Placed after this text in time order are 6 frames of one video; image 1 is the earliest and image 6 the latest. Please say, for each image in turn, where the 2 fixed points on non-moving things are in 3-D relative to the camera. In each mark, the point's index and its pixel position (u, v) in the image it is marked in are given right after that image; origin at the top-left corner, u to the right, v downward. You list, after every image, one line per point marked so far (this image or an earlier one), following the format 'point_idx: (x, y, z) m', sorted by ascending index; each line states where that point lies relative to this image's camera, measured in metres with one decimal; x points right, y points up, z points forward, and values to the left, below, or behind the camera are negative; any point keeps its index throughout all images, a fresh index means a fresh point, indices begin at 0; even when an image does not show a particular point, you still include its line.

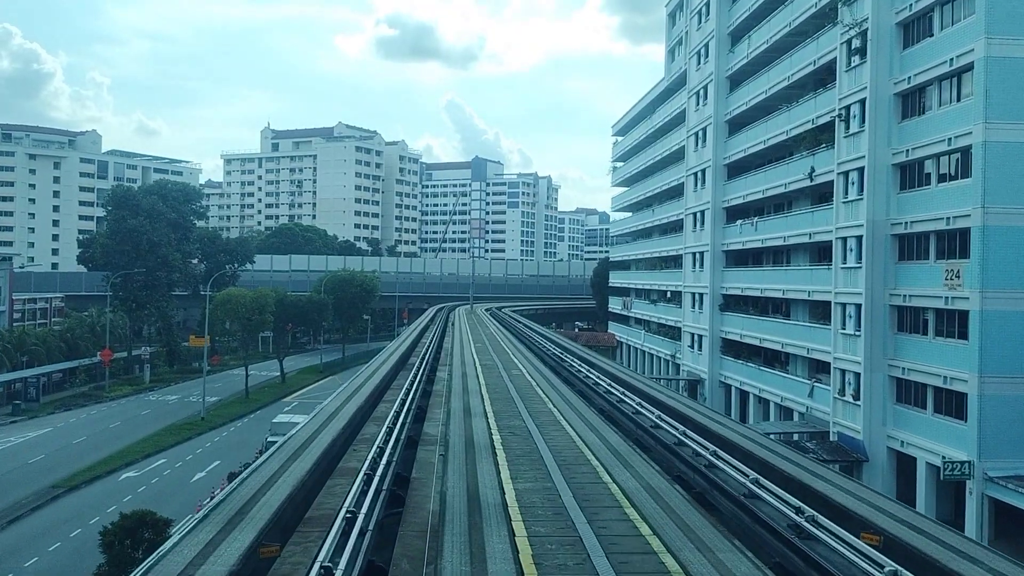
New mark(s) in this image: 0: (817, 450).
0: (+7.3, -3.9, +17.9) m
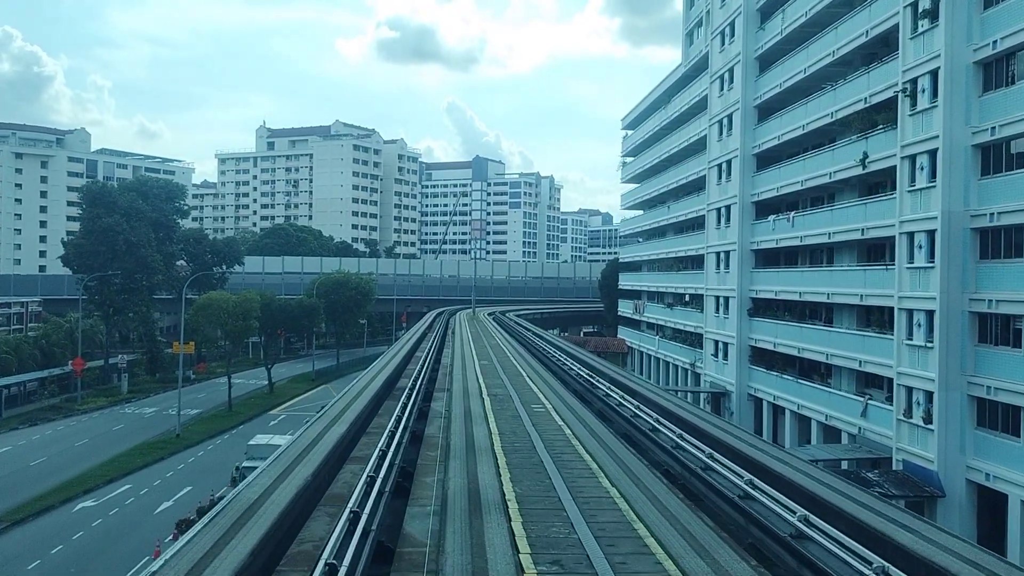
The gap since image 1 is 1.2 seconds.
0: (+7.5, -4.0, +15.1) m
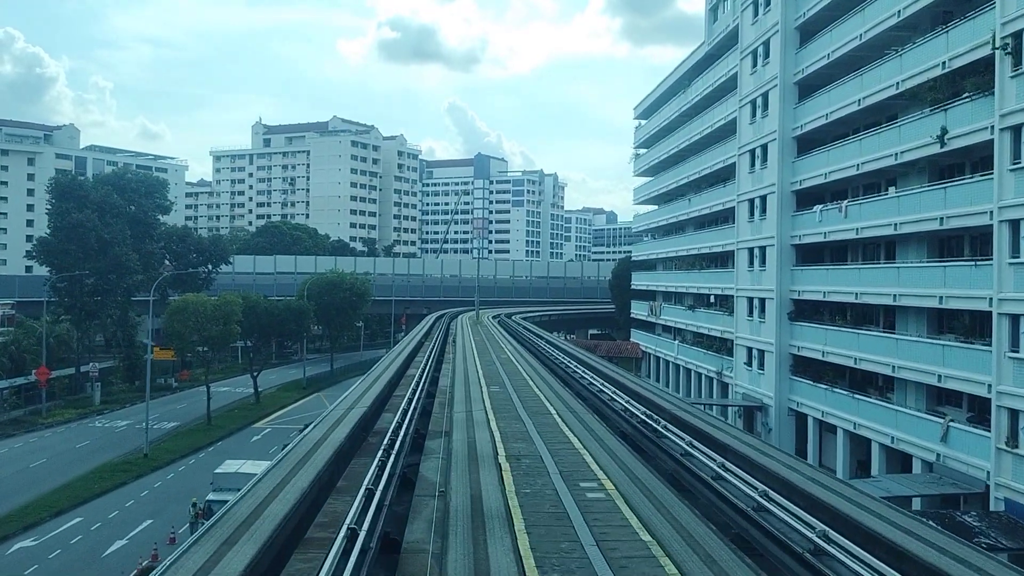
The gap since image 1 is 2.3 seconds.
0: (+7.7, -4.0, +12.2) m
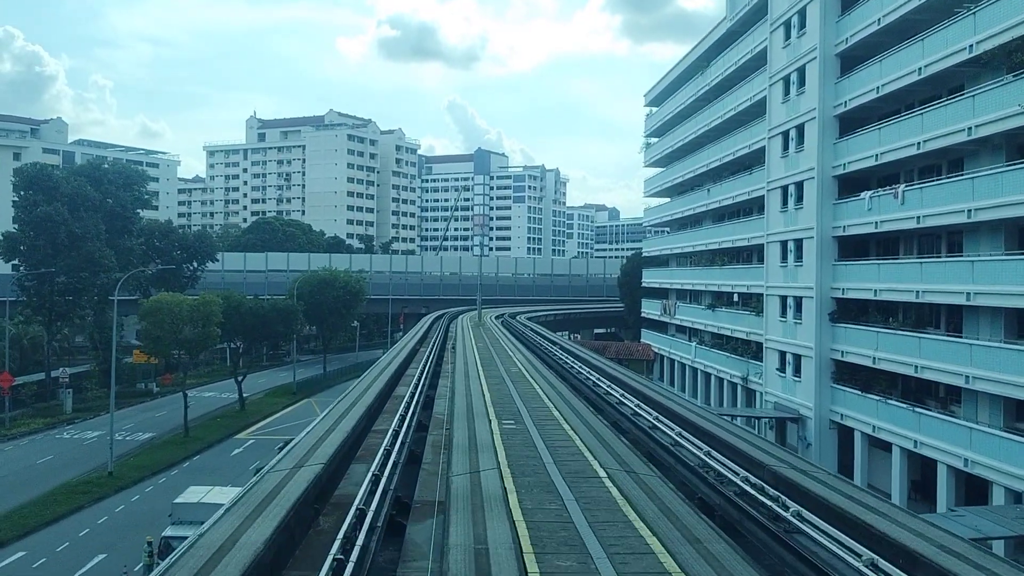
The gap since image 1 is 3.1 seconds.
0: (+7.9, -3.9, +9.7) m
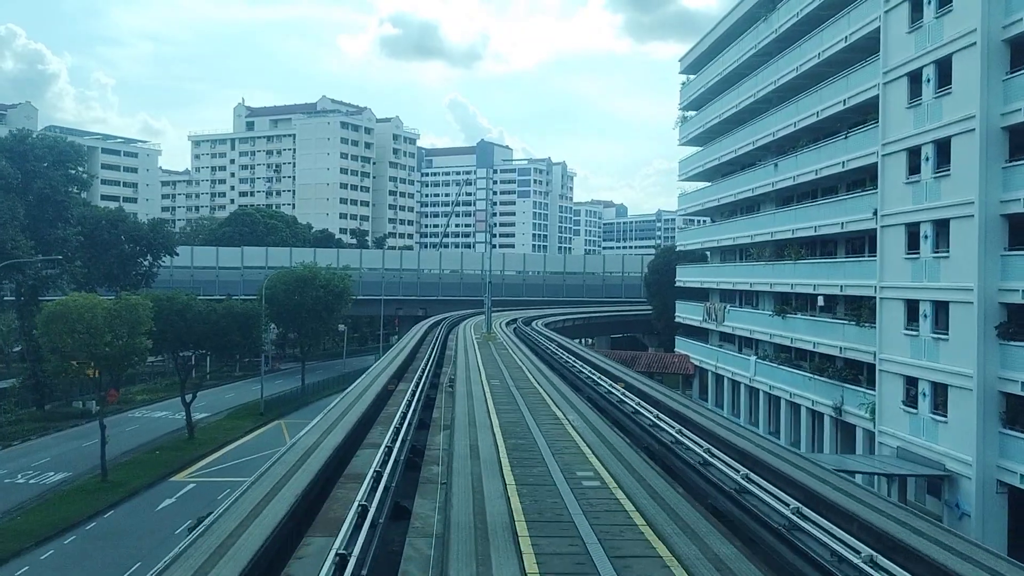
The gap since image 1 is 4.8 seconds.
0: (+8.3, -4.0, +3.5) m
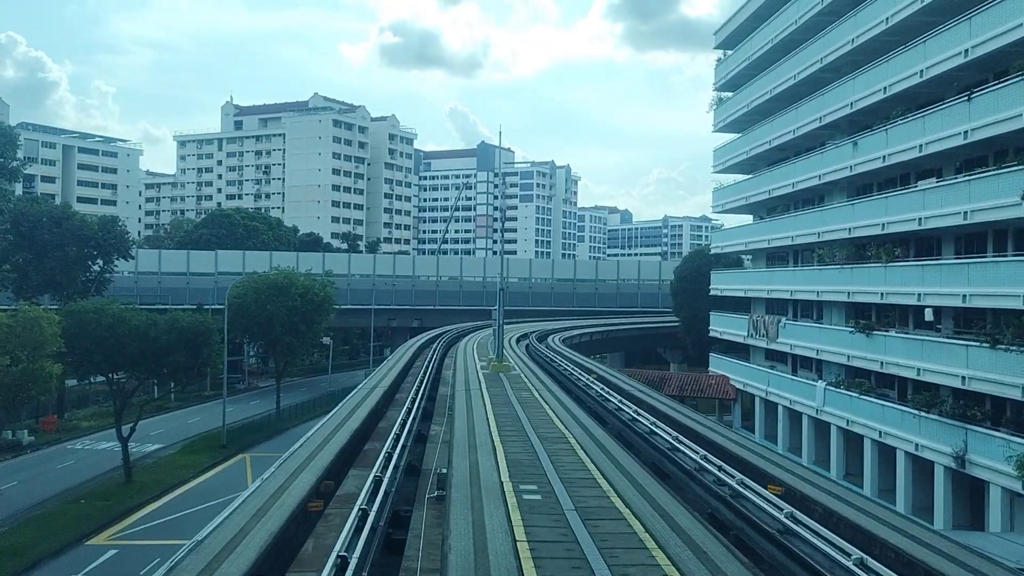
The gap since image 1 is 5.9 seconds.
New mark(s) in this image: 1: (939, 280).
0: (+8.7, -4.0, -1.3) m
1: (+8.8, +0.2, +15.5) m
